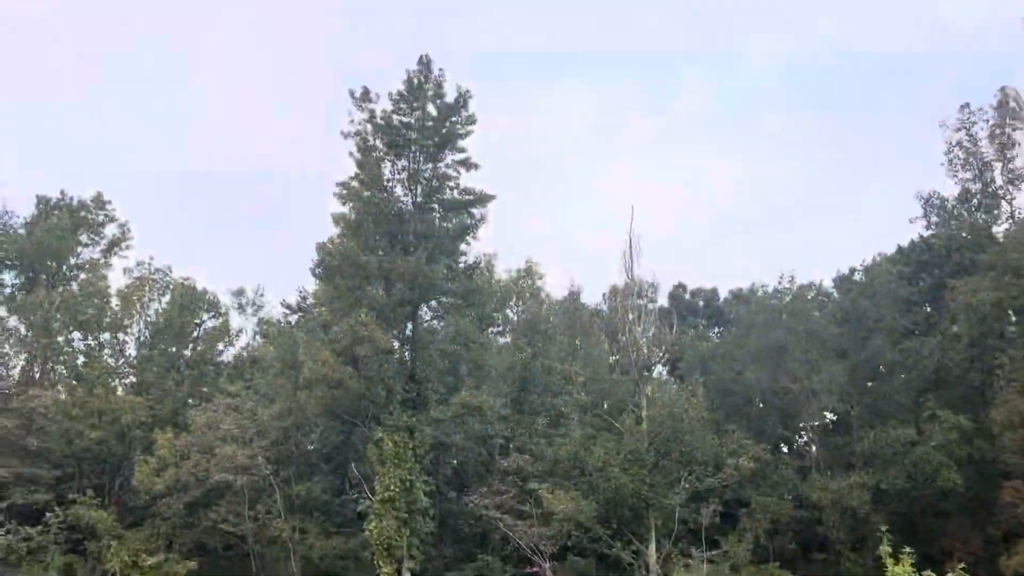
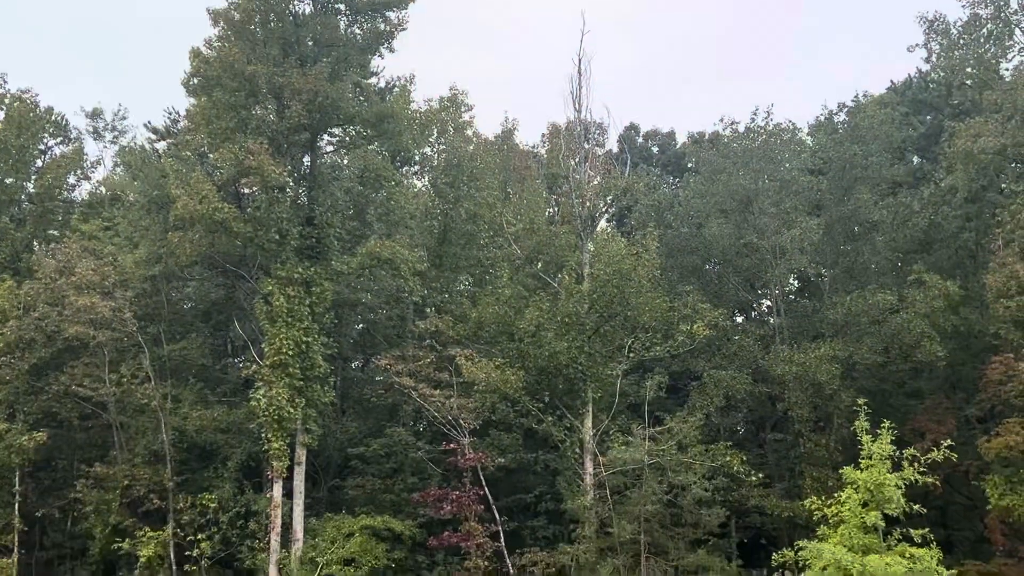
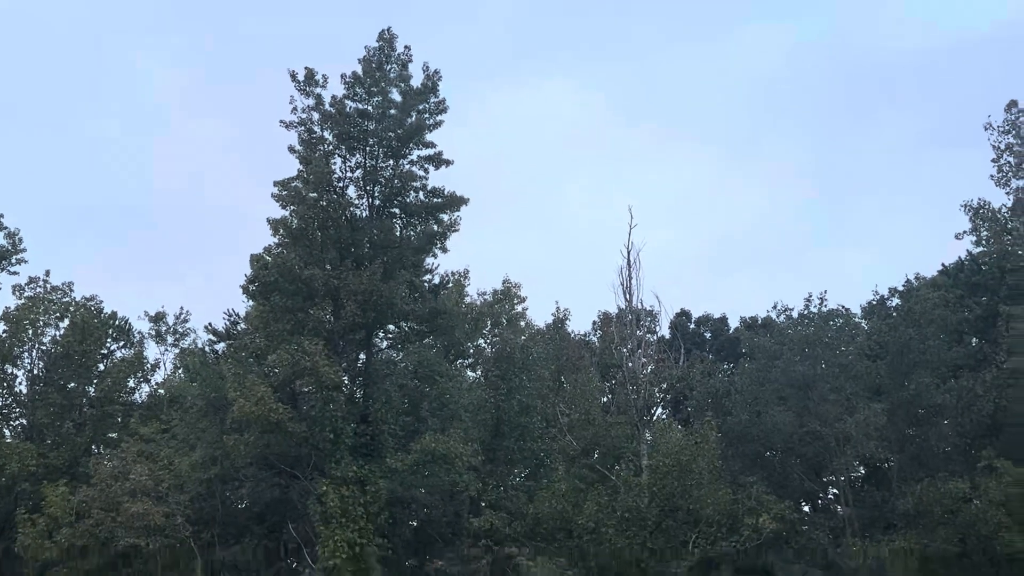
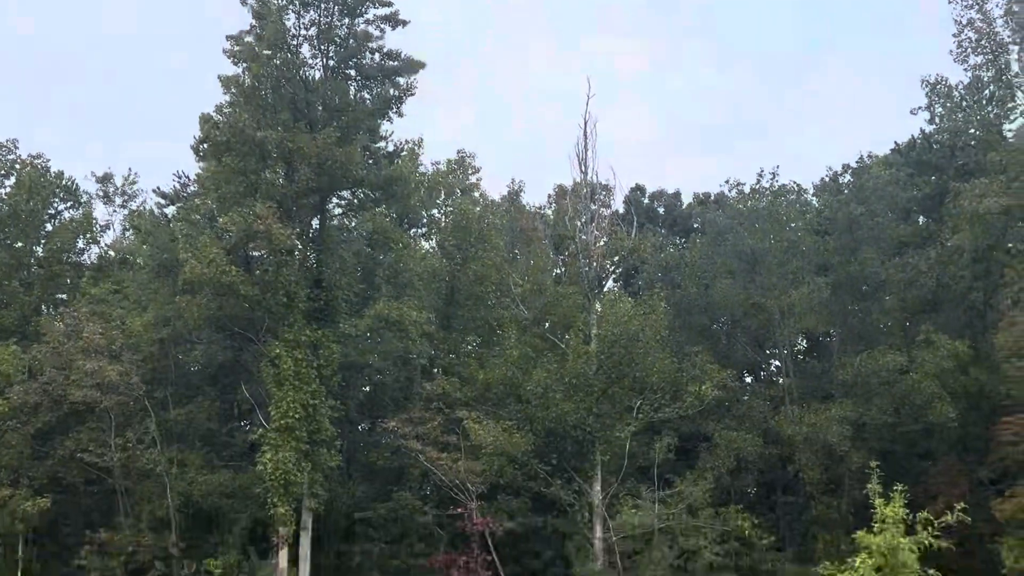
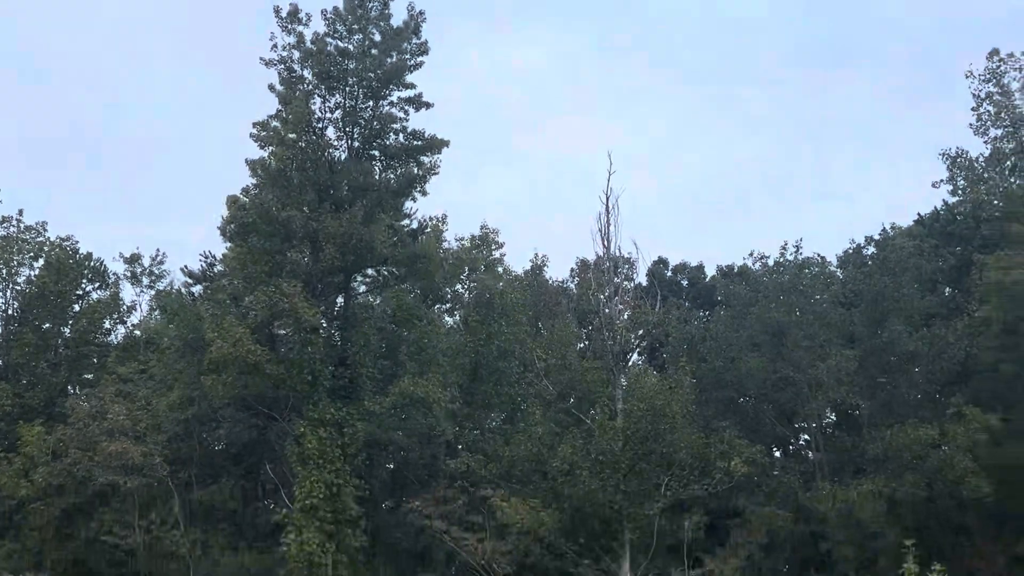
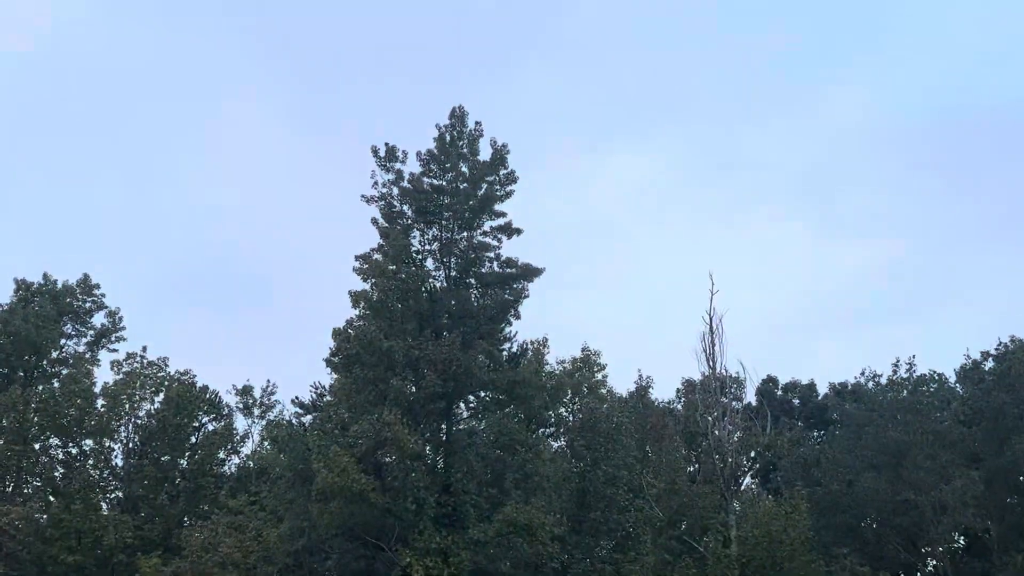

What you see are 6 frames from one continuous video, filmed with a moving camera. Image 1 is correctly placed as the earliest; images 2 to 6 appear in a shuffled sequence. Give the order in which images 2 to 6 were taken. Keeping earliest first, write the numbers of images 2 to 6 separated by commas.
6, 3, 5, 4, 2
